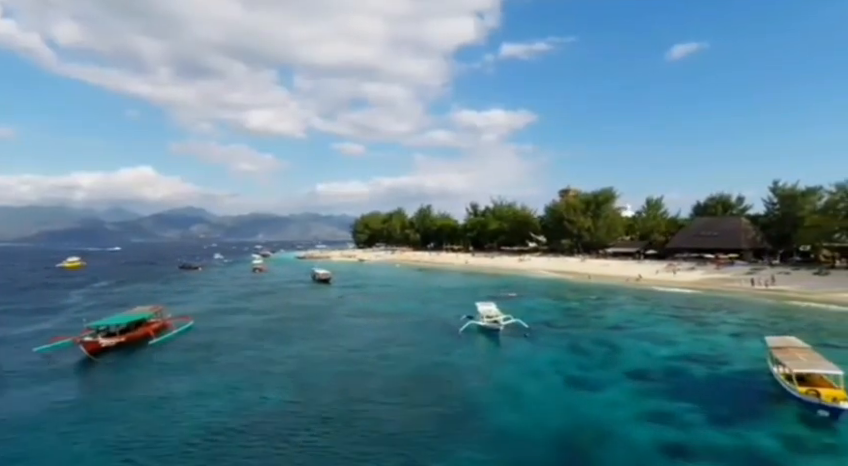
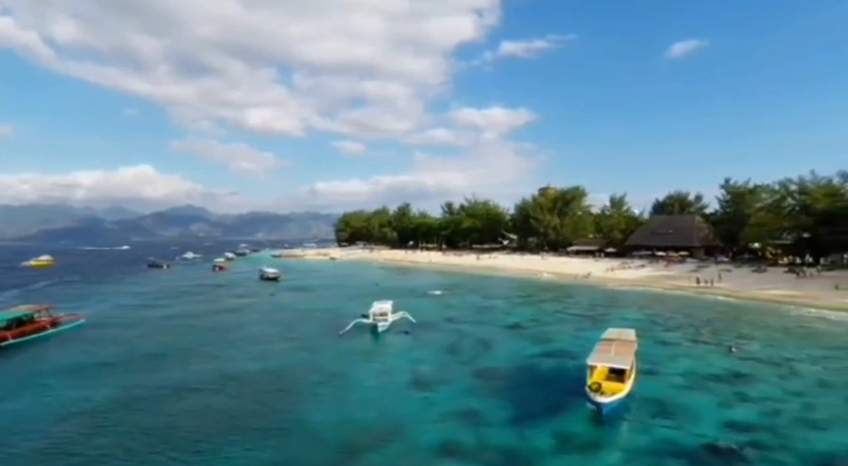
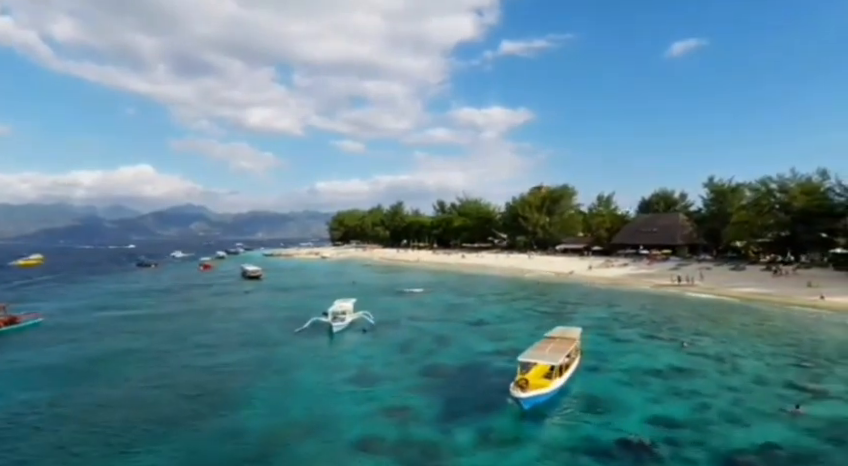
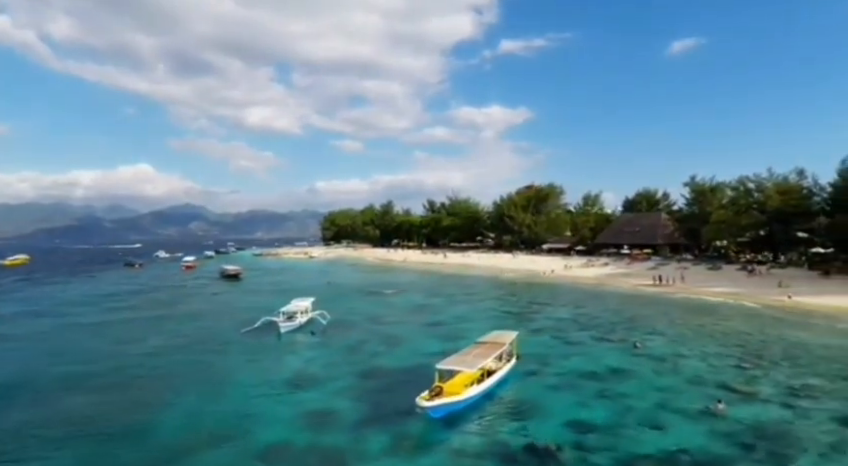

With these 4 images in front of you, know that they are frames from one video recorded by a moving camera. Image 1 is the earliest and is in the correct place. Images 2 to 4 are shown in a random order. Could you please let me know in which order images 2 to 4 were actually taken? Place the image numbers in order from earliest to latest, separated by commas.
2, 3, 4
